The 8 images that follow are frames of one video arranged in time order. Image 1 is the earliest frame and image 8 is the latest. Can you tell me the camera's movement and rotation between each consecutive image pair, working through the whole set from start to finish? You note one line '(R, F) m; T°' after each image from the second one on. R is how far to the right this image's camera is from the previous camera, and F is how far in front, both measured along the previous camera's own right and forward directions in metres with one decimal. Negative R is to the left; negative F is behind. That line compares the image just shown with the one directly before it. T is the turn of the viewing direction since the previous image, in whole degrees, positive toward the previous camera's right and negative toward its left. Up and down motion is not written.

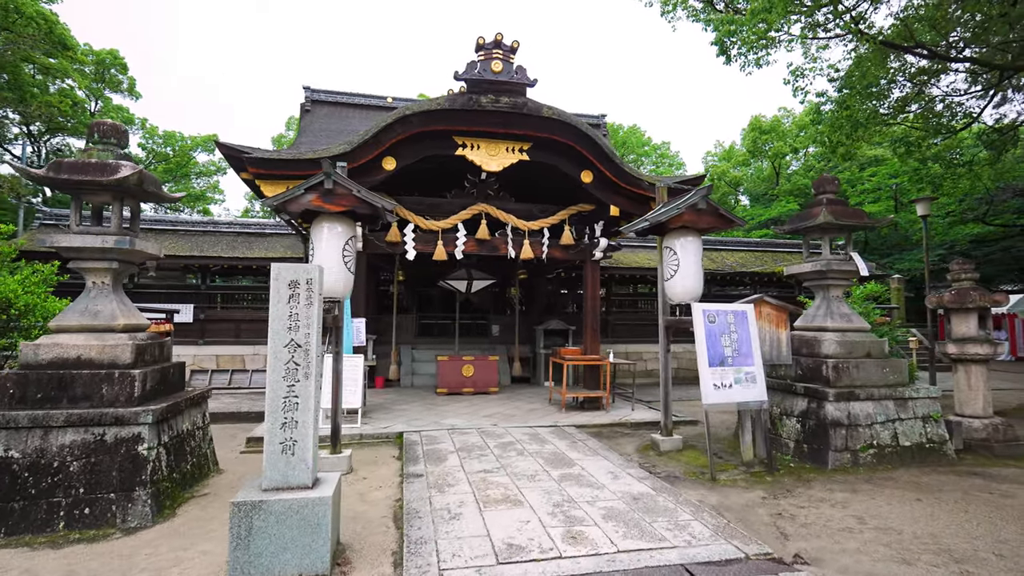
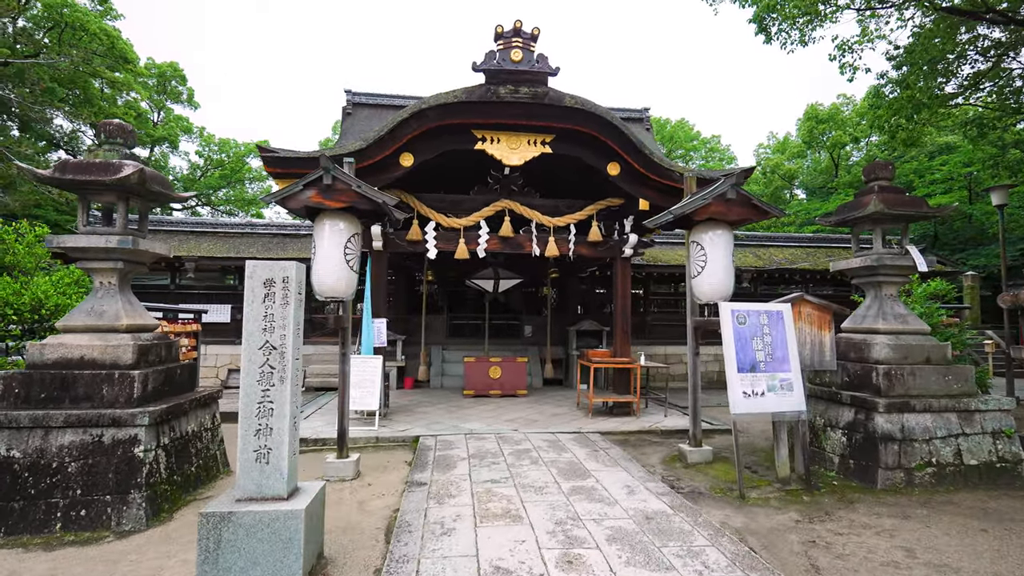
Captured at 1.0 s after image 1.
(+0.3, +0.3) m; -5°
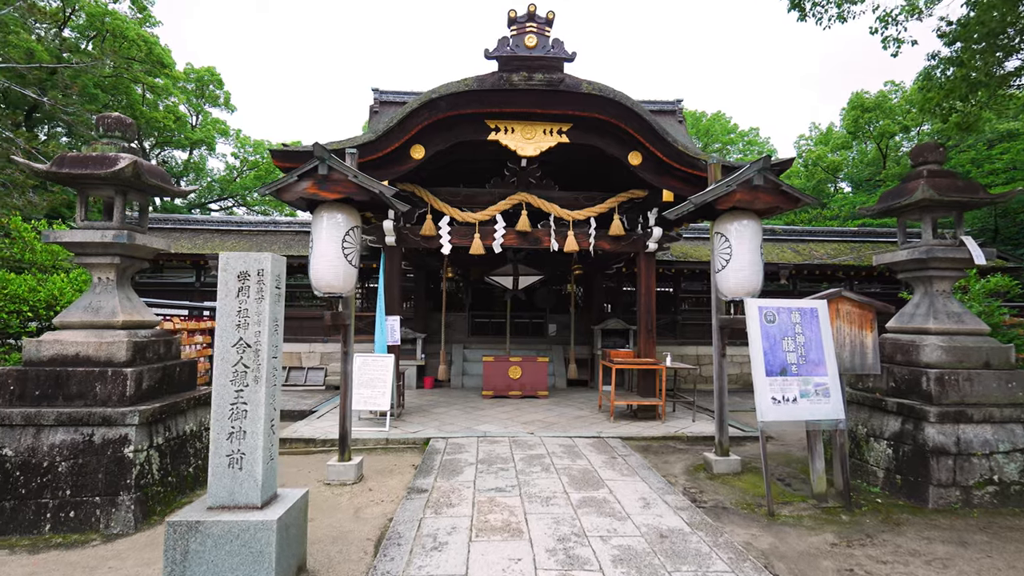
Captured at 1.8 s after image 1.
(+0.2, +0.3) m; -4°
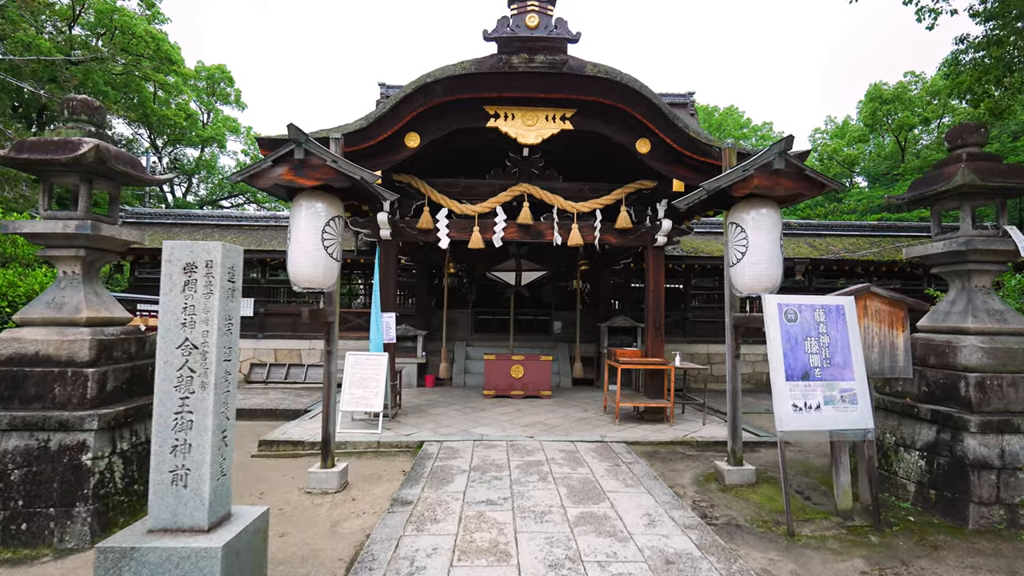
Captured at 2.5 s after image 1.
(+0.1, +0.4) m; -1°
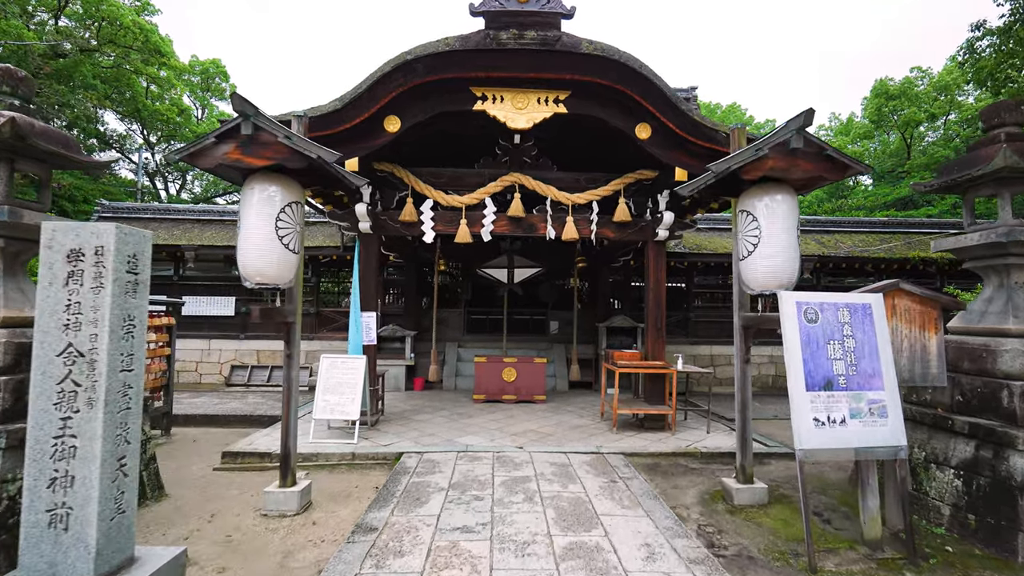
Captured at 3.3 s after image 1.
(+0.1, +0.5) m; 0°
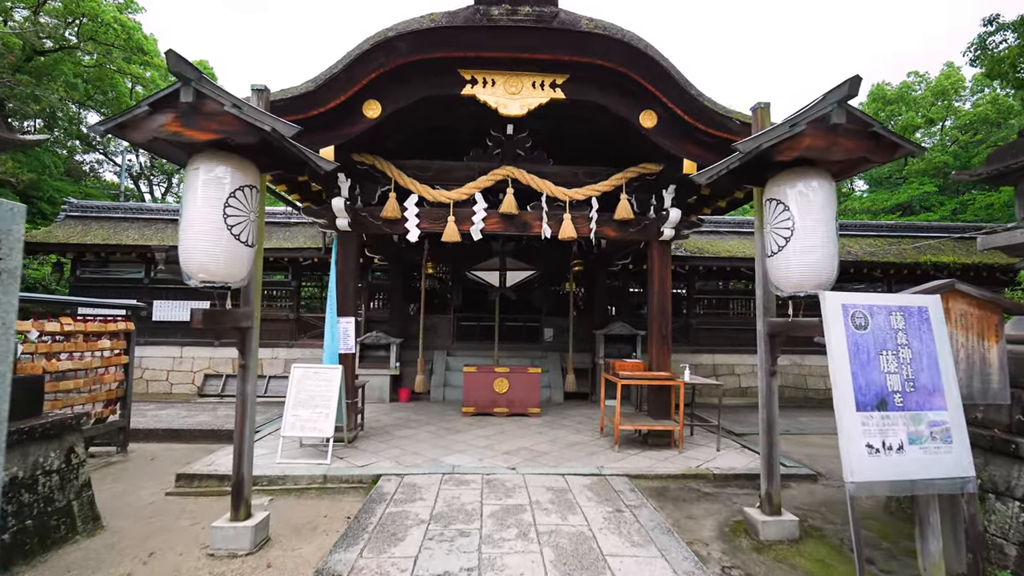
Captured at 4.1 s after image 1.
(0.0, +0.5) m; +1°
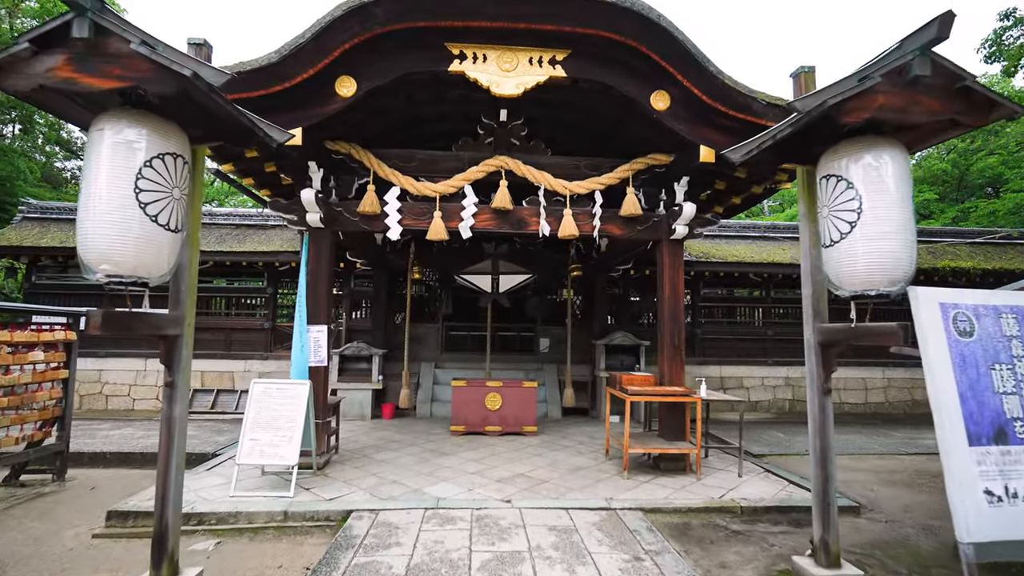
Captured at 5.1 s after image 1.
(0.0, +0.7) m; +1°
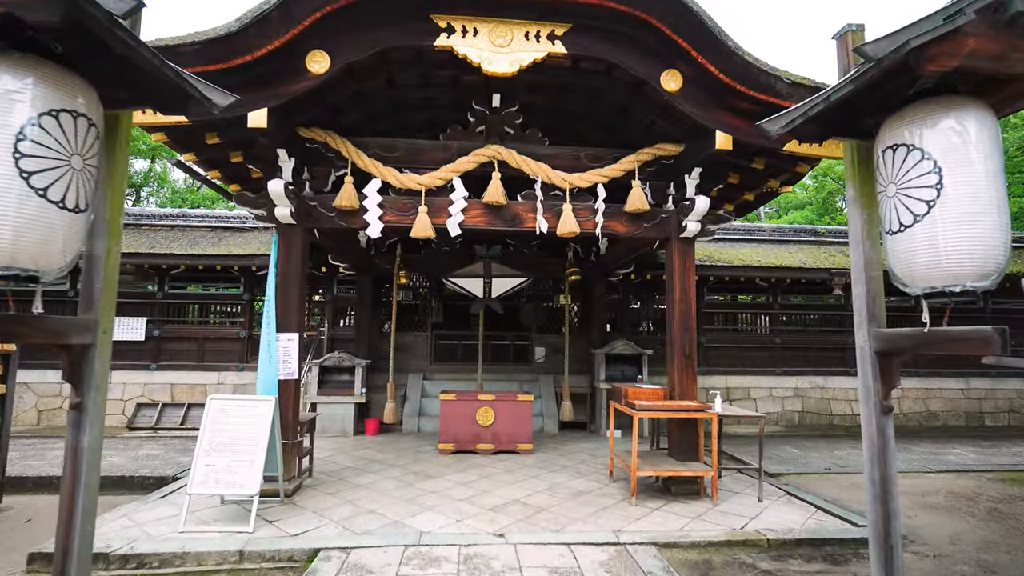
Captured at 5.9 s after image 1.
(0.0, +0.5) m; +1°
